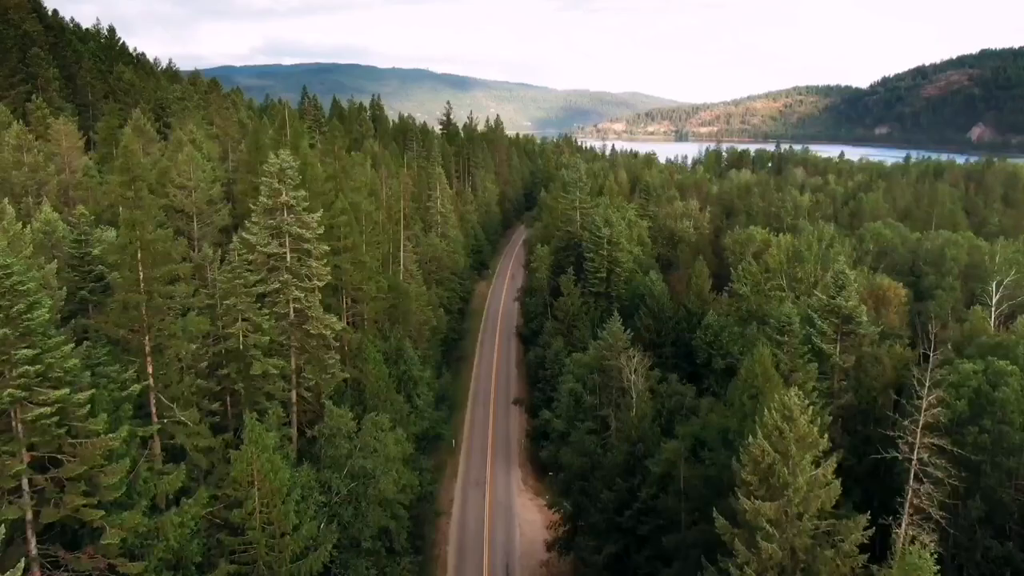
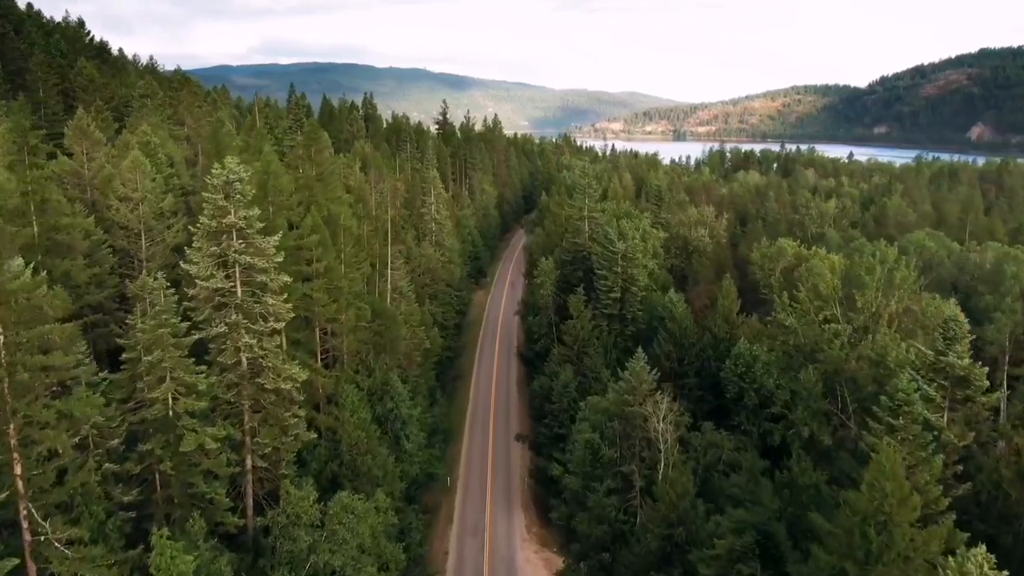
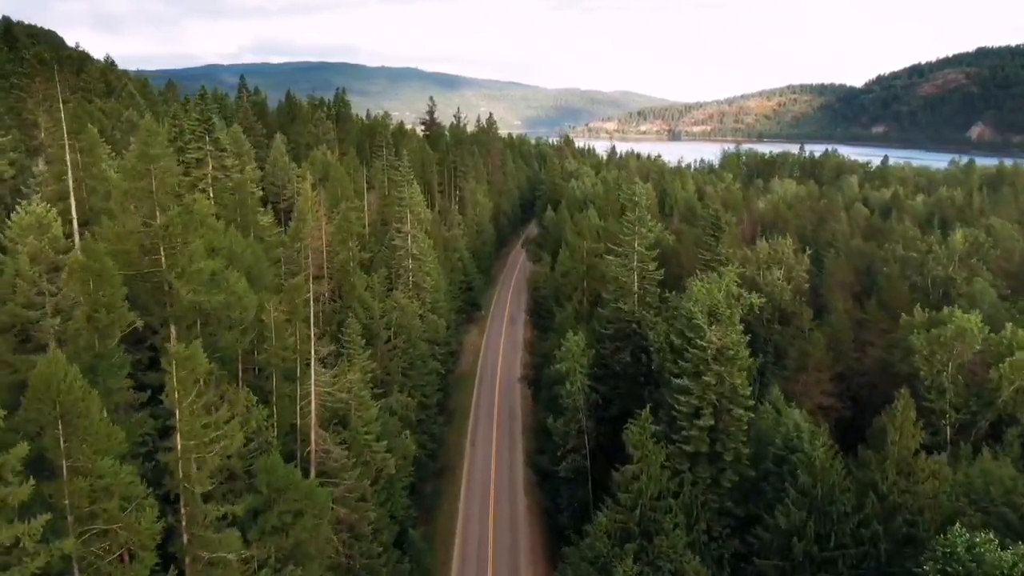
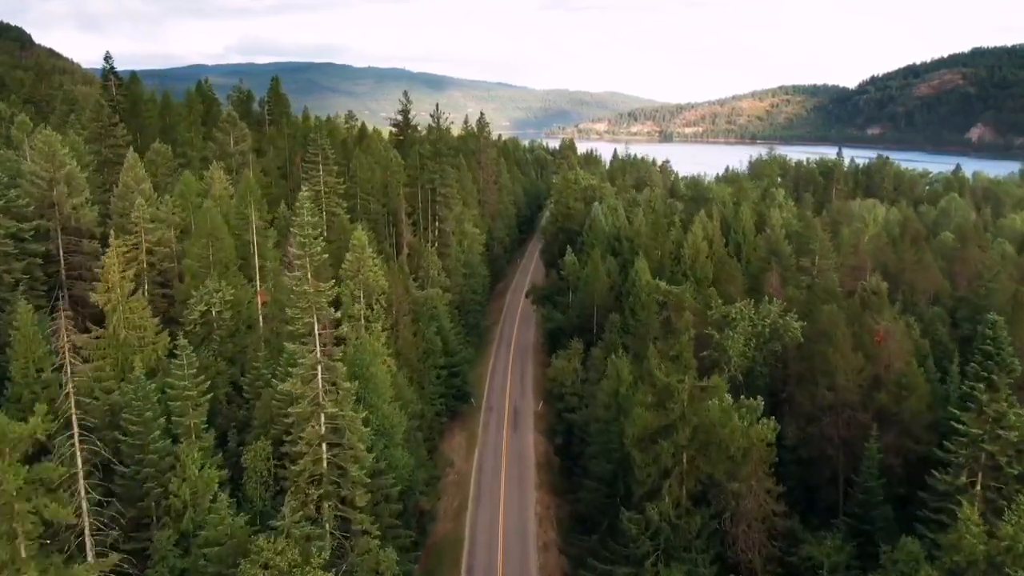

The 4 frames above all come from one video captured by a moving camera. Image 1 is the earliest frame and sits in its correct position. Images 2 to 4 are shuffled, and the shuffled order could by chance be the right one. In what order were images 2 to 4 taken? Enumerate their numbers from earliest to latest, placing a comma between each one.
2, 3, 4
